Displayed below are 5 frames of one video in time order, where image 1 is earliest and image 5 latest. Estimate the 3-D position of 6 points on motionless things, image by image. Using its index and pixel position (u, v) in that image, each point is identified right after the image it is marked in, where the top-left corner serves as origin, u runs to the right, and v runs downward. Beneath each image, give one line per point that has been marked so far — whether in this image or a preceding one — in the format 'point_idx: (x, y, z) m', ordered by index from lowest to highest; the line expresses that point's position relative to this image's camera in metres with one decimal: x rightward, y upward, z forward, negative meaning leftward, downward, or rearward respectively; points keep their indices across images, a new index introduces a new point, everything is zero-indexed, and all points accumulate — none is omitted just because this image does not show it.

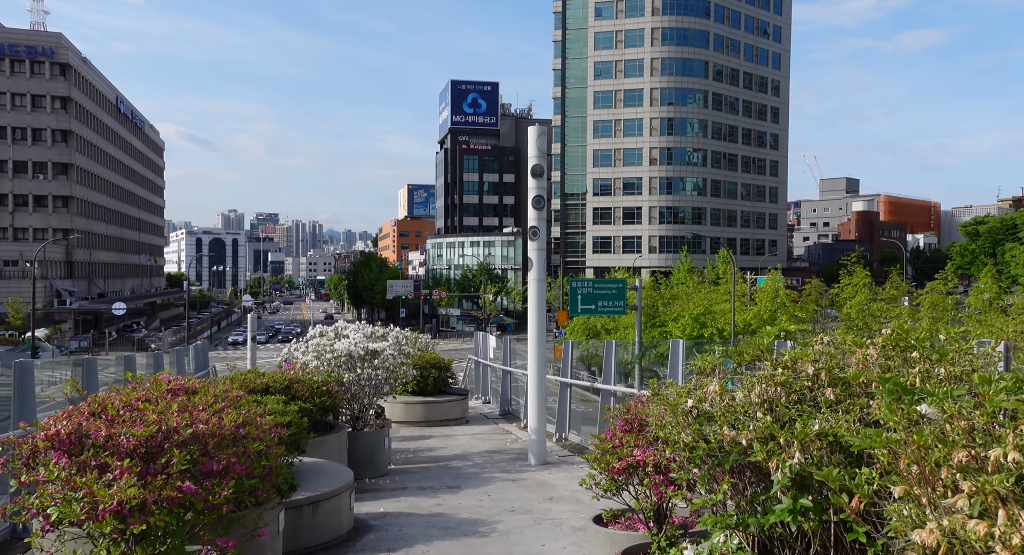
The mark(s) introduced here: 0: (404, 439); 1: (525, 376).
0: (-1.9, -2.9, +14.3) m
1: (+0.3, -2.2, +18.4) m
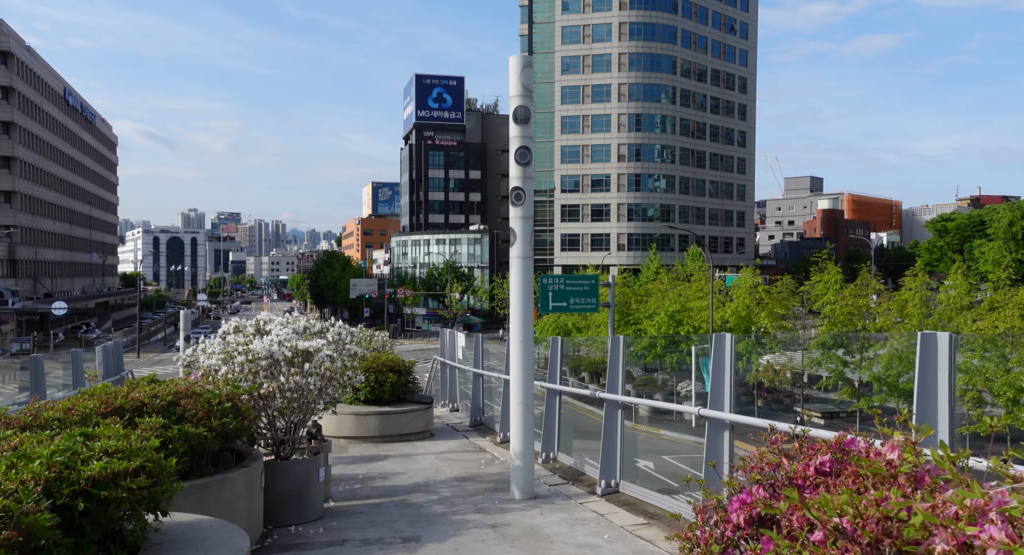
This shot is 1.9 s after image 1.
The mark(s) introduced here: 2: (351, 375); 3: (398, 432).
0: (-2.2, -2.6, +11.6) m
1: (-0.2, -2.0, +15.7) m
2: (-2.1, -1.3, +10.6) m
3: (-2.1, -2.9, +15.2) m
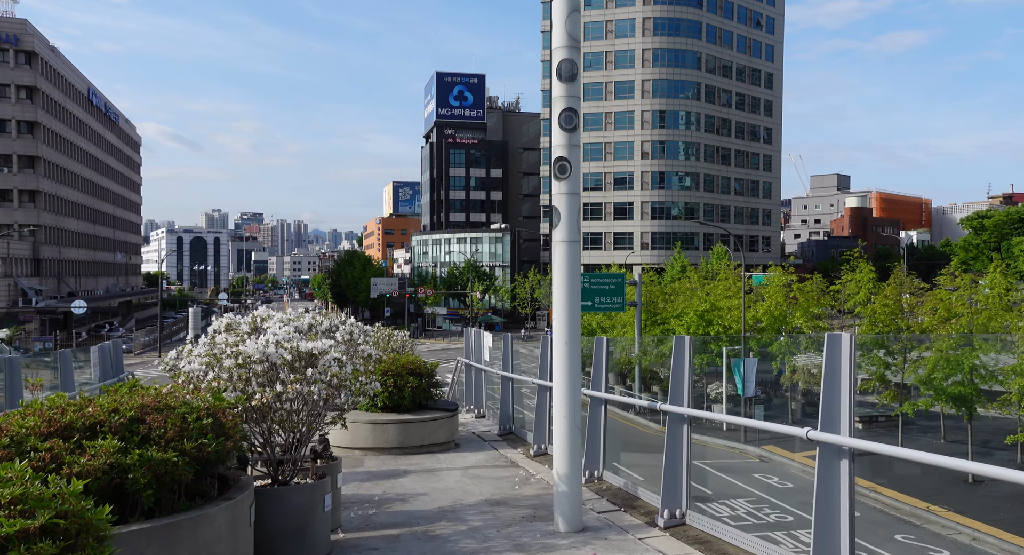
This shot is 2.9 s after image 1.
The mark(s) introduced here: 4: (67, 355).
0: (-1.8, -2.5, +10.2) m
1: (+0.3, -1.9, +14.3) m
2: (-1.7, -1.2, +9.2) m
3: (-1.6, -2.8, +13.8) m
4: (-6.7, -1.2, +12.4) m
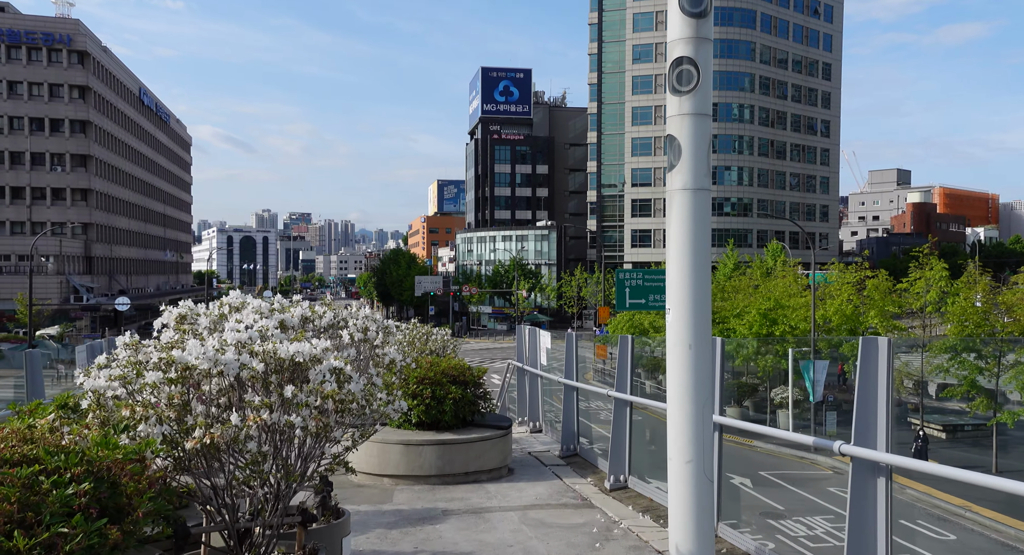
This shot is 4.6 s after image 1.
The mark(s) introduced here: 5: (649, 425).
0: (-1.1, -2.3, +7.7) m
1: (+1.2, -1.7, +11.7) m
2: (-1.0, -1.0, +6.7) m
3: (-0.7, -2.6, +11.3) m
4: (-5.9, -1.0, +10.2) m
5: (+1.8, -1.9, +10.4) m
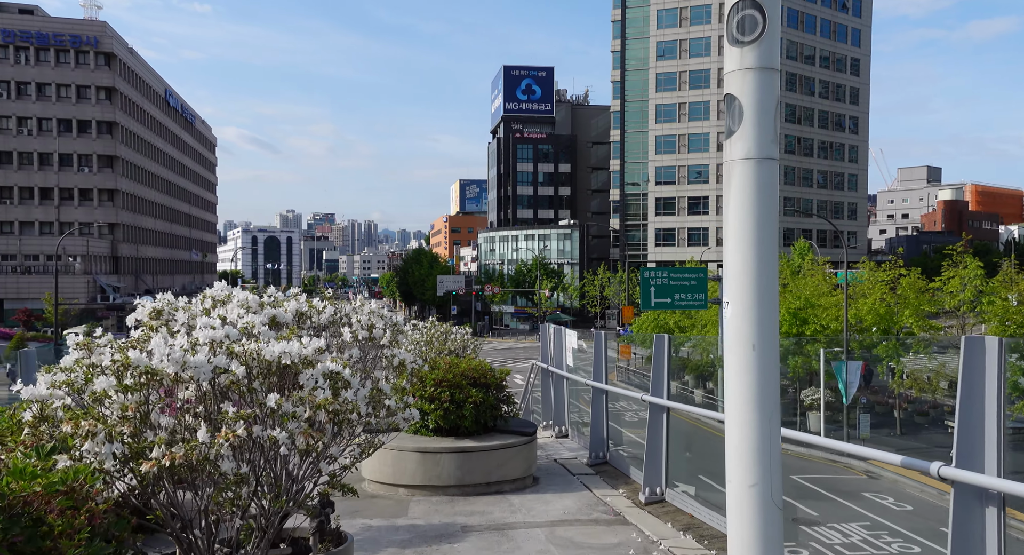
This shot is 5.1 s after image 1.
0: (-0.9, -2.3, +7.0) m
1: (+1.6, -1.6, +10.9) m
2: (-0.8, -0.9, +6.0) m
3: (-0.3, -2.5, +10.6) m
4: (-5.6, -0.9, +9.6) m
5: (+2.0, -1.8, +9.6) m
